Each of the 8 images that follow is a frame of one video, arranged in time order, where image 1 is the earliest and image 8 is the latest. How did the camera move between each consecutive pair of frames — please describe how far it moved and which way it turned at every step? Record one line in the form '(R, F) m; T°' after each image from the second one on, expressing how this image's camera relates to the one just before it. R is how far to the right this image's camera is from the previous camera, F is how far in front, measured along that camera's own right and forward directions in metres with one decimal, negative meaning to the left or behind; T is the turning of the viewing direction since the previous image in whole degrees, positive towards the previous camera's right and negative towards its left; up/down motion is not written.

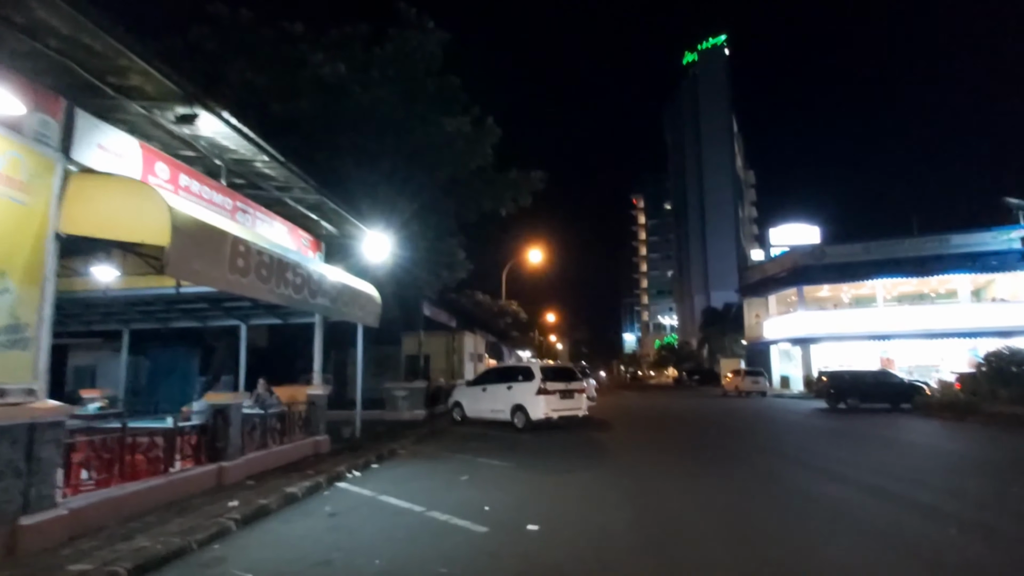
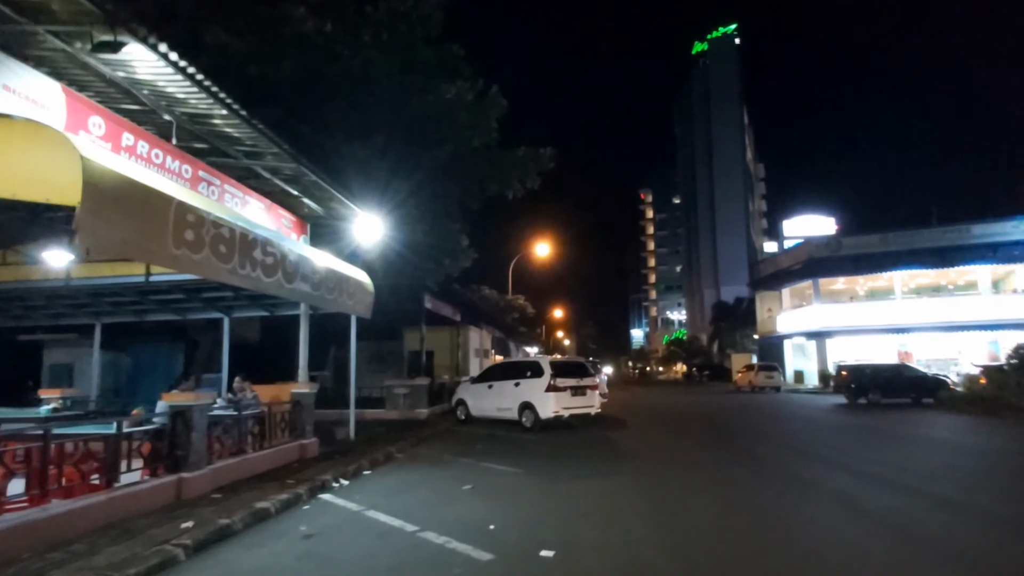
(0.0, +1.4) m; -1°
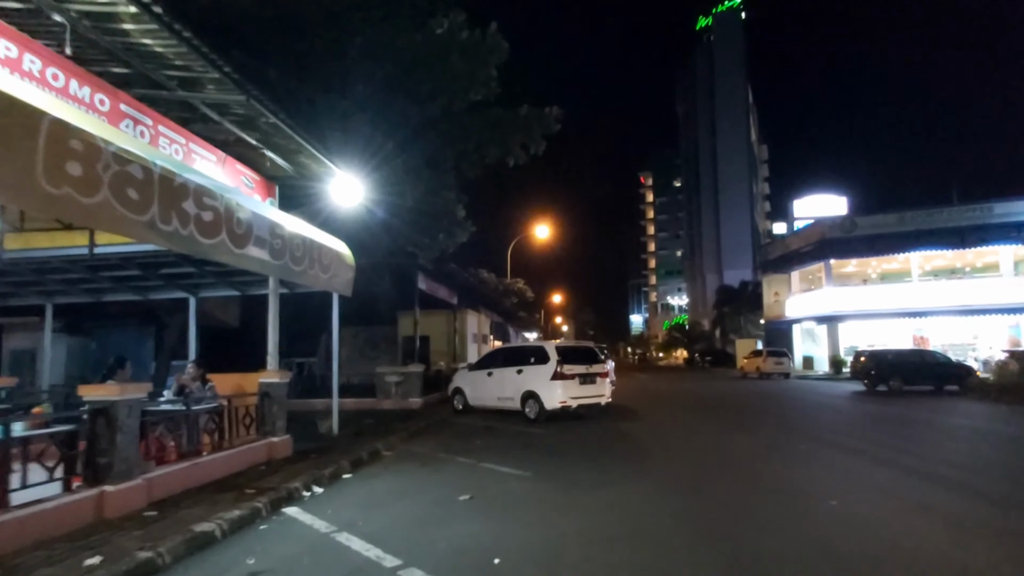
(-0.1, +1.8) m; 0°
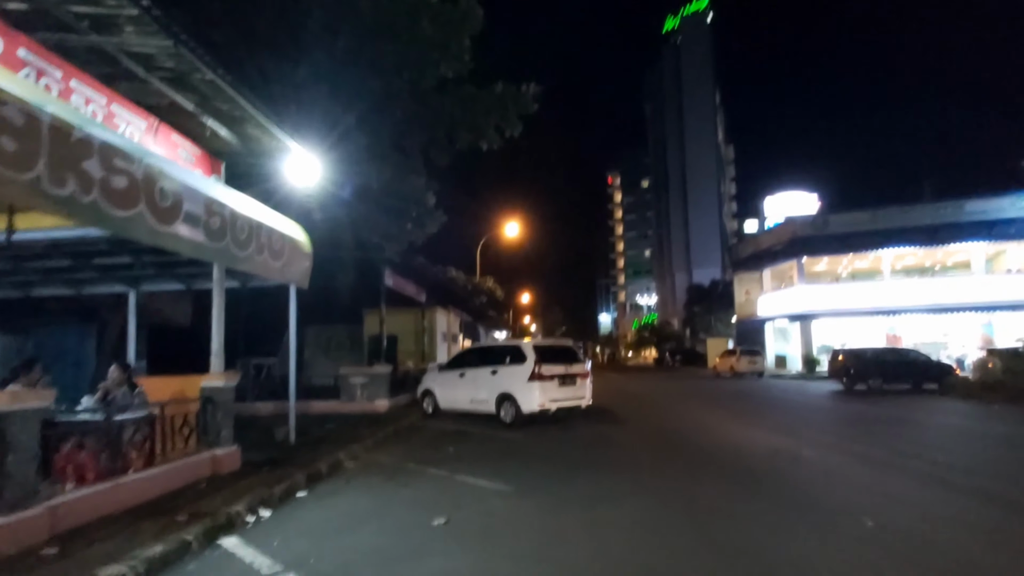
(-0.2, +1.1) m; +3°
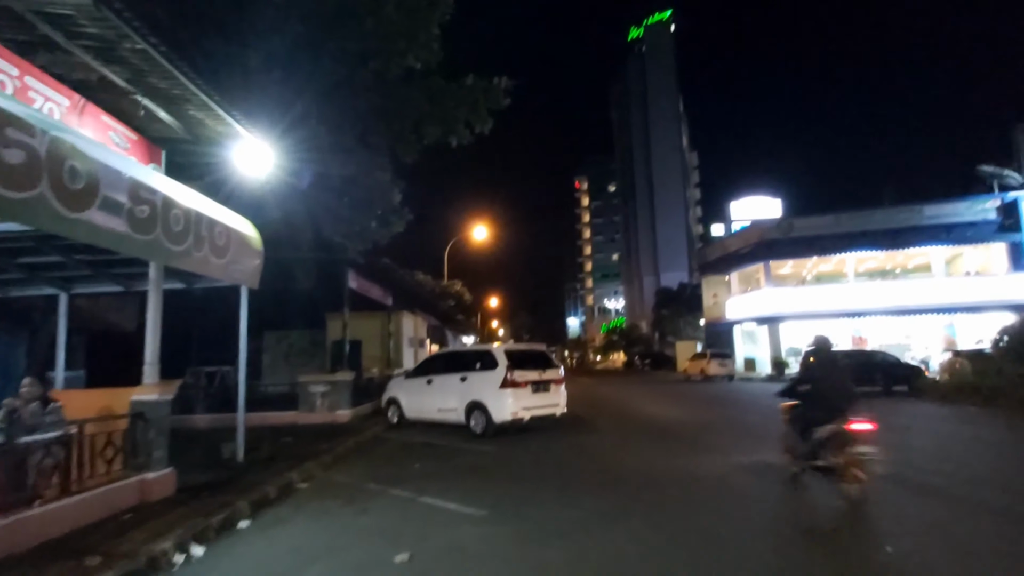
(-0.1, +0.8) m; +3°
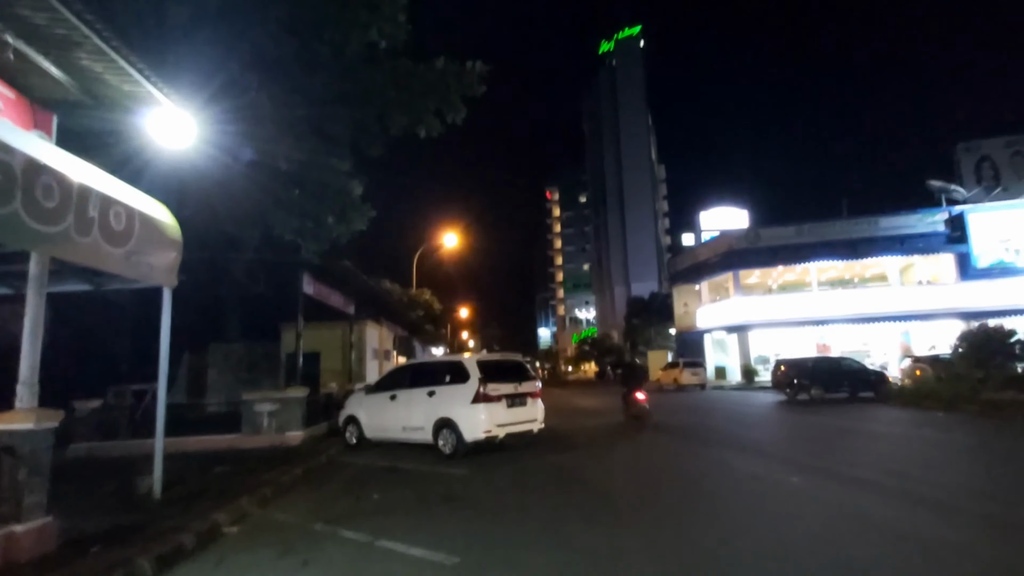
(-0.1, +1.4) m; +3°
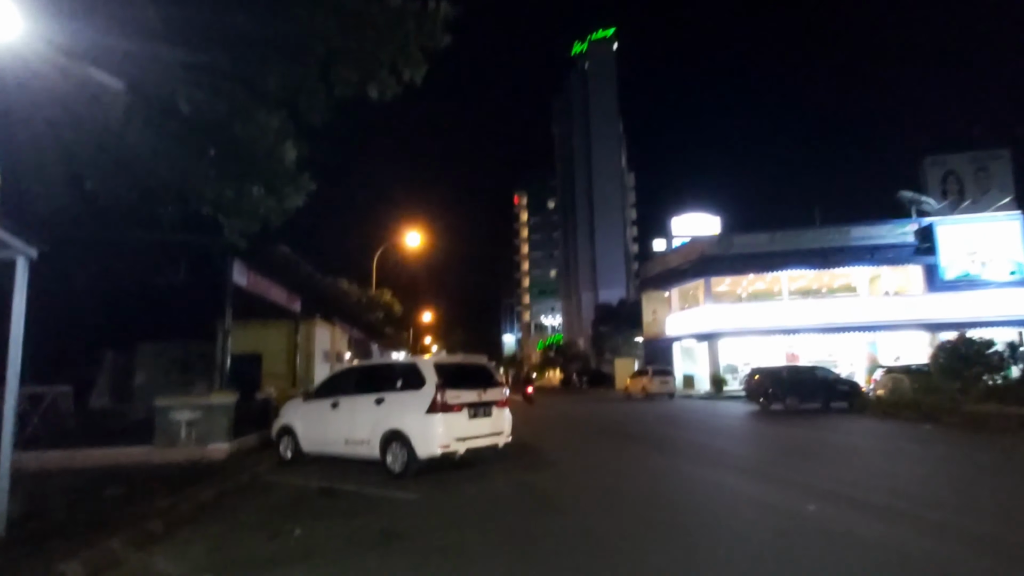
(0.0, +1.9) m; +3°
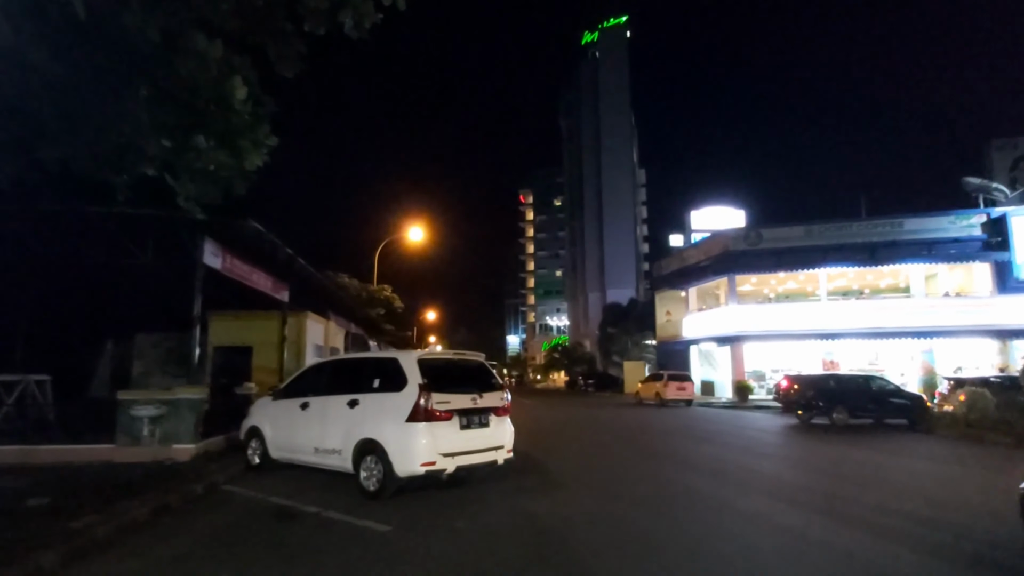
(0.0, +1.9) m; -1°
